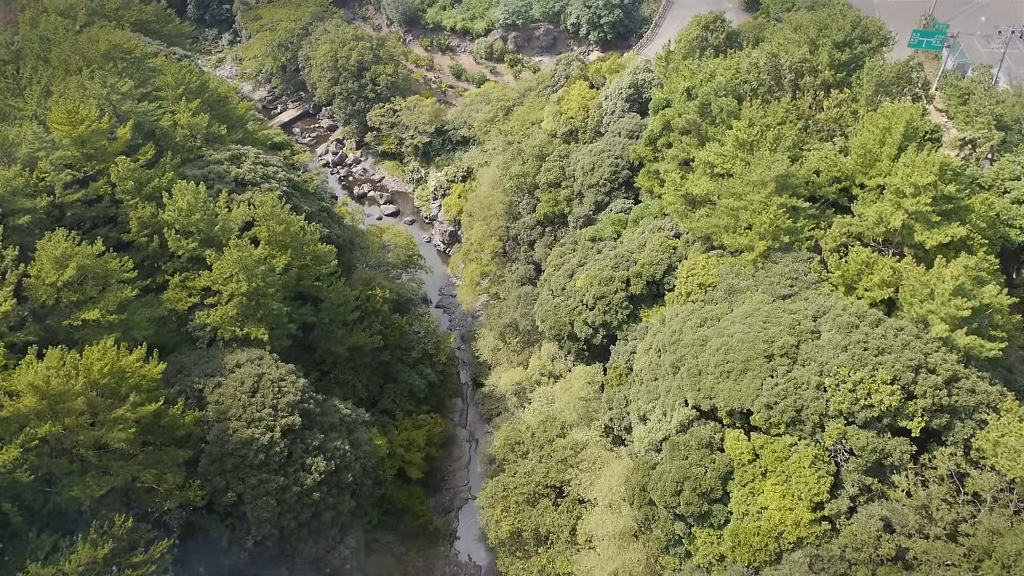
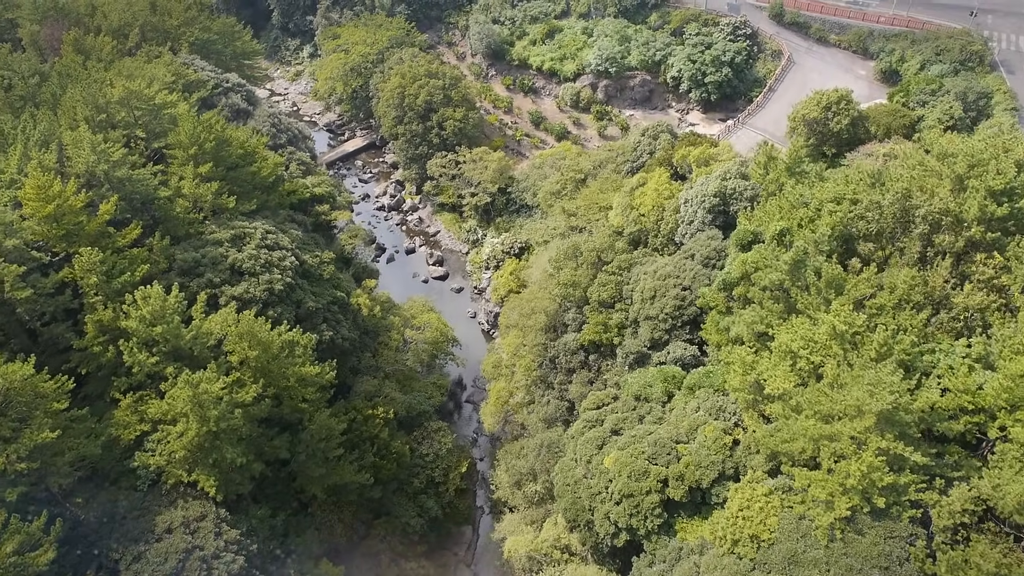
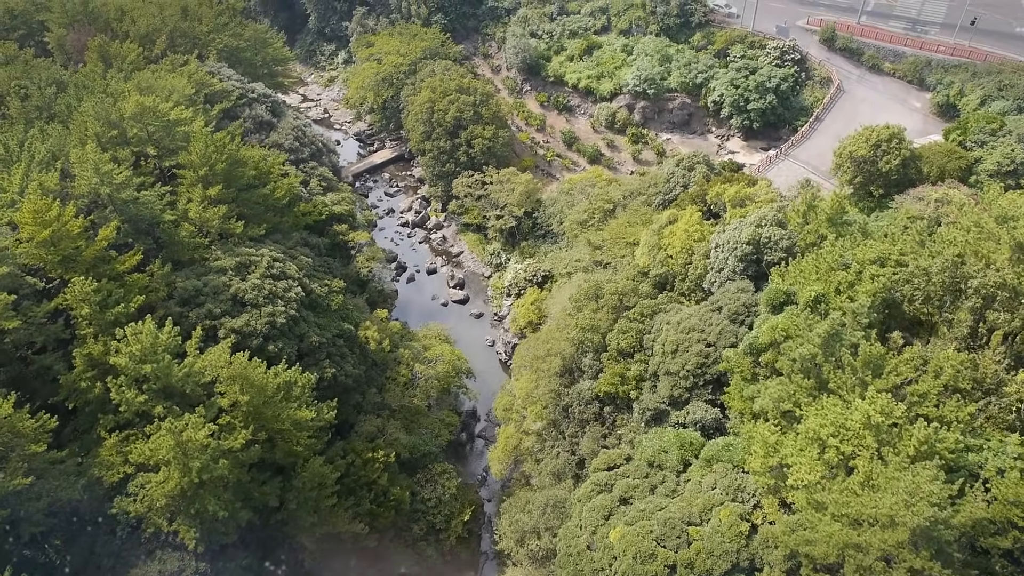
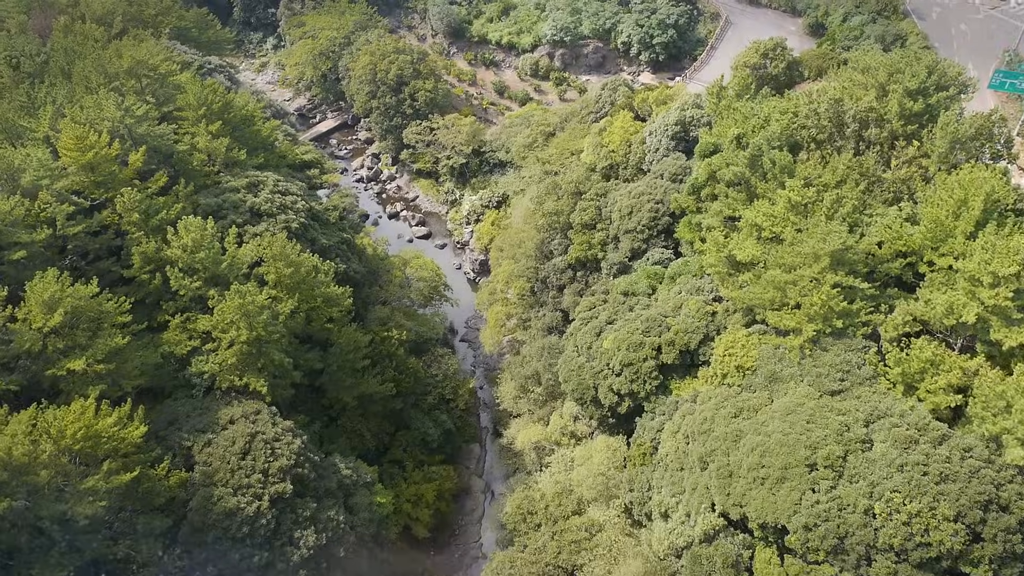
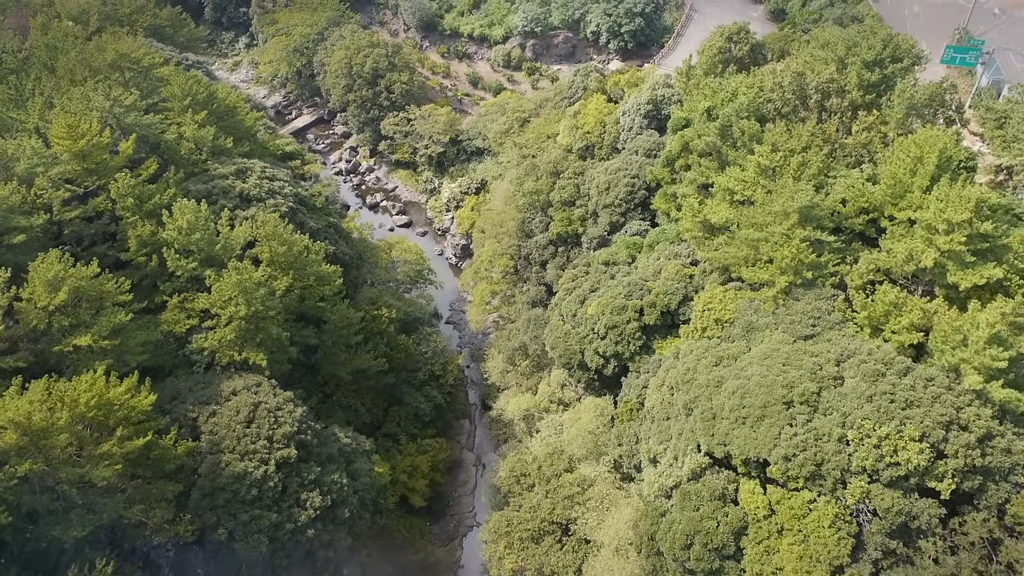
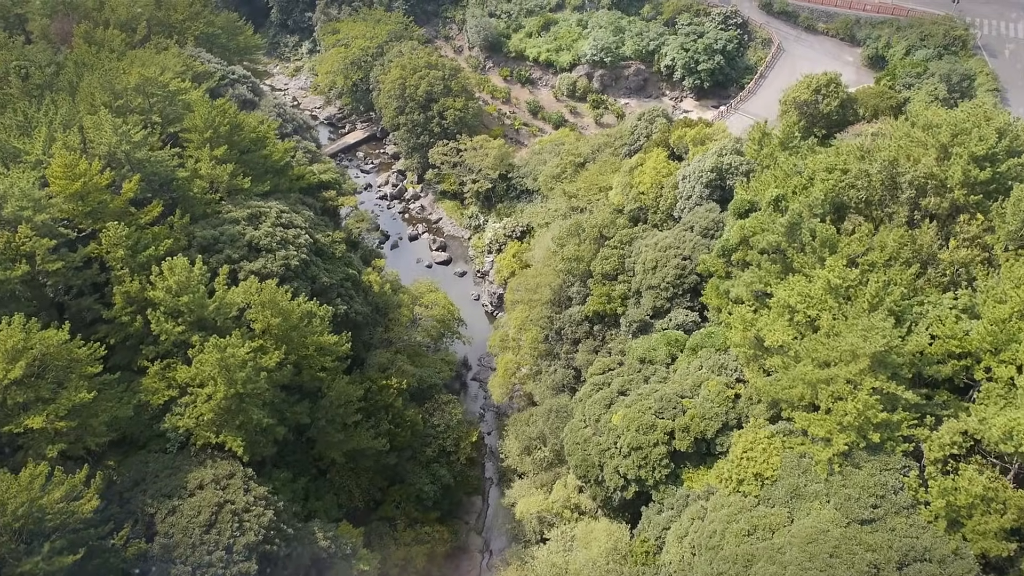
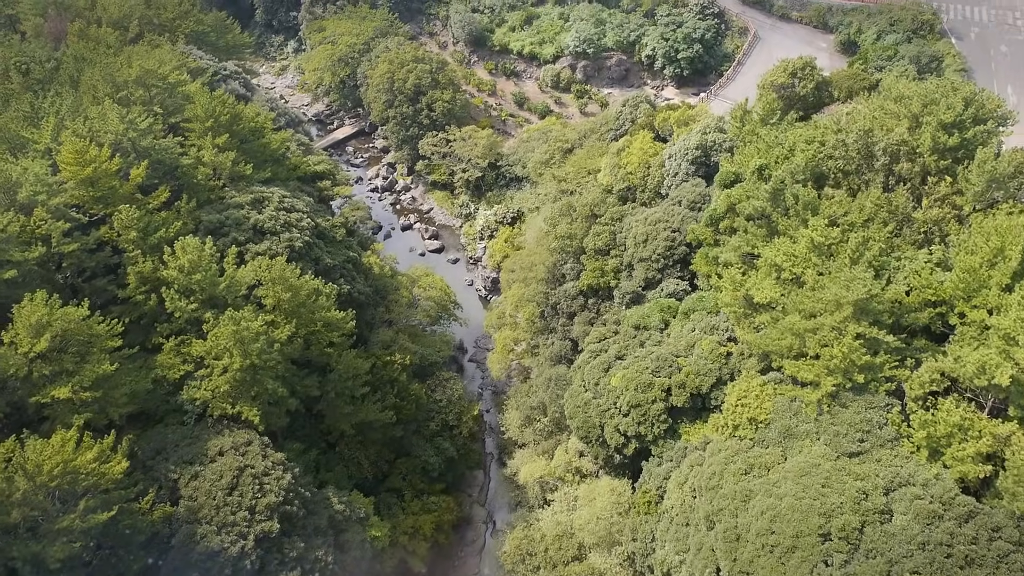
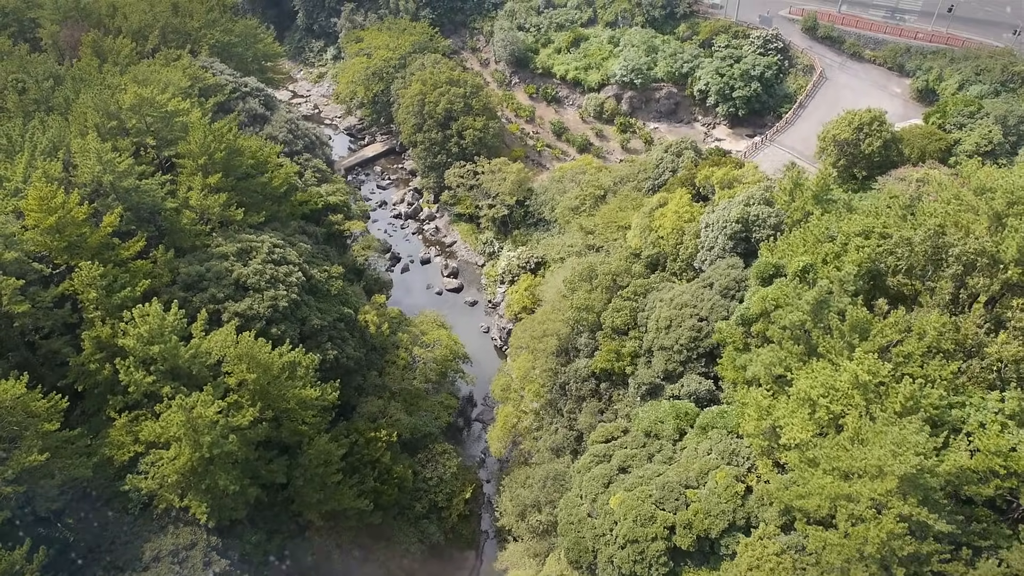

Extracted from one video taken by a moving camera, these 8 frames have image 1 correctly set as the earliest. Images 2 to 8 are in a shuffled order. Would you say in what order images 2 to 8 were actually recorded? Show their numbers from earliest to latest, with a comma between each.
5, 4, 7, 6, 2, 8, 3
